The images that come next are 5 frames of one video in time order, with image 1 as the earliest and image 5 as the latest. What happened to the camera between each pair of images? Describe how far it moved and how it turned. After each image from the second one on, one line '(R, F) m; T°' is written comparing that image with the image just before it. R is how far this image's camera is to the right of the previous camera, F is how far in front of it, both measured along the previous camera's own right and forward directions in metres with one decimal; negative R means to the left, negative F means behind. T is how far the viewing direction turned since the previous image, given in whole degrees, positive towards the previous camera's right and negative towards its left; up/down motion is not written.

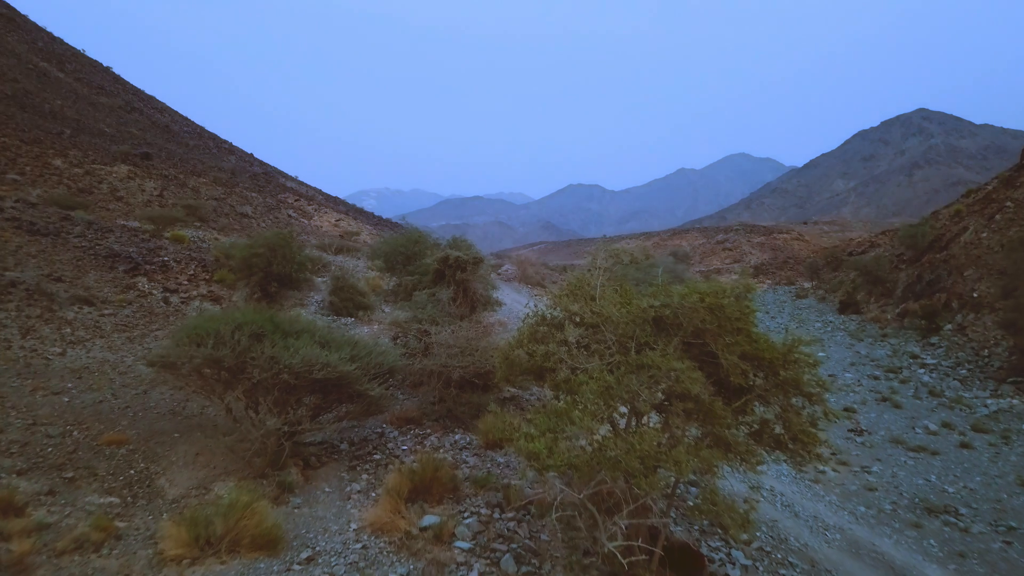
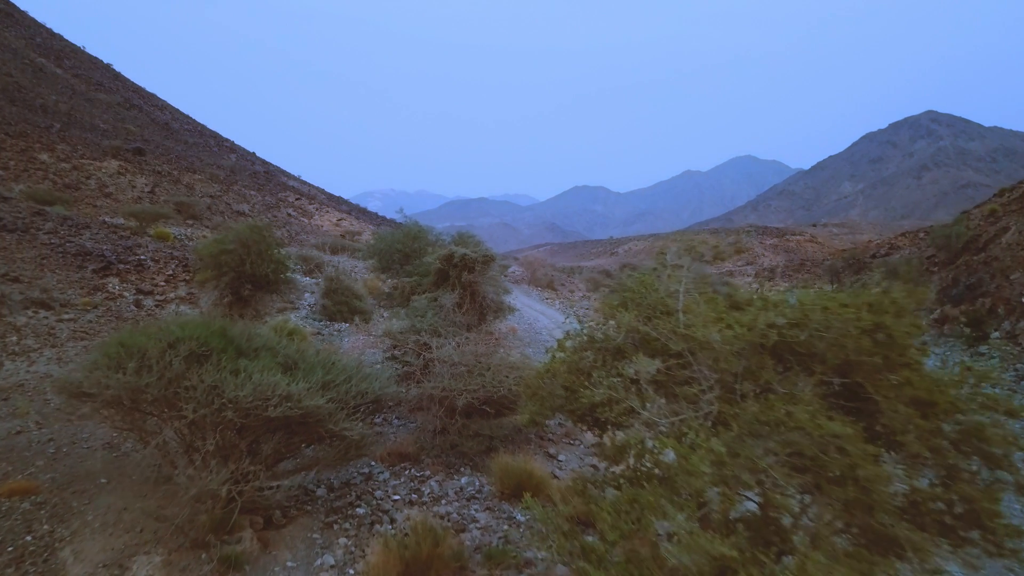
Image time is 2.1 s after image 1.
(-0.2, +1.2) m; -1°
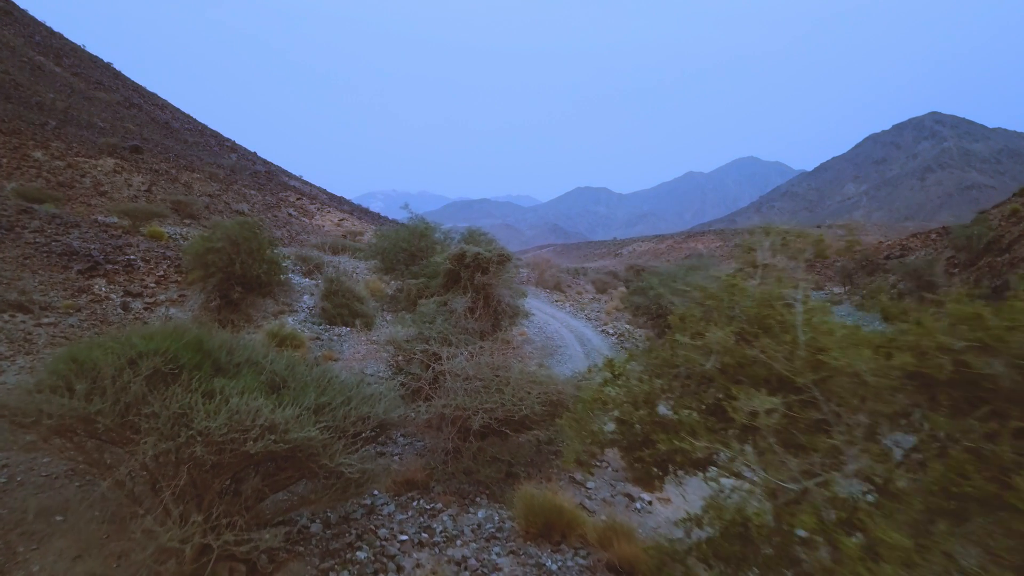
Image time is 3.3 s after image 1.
(-0.2, +0.6) m; 0°
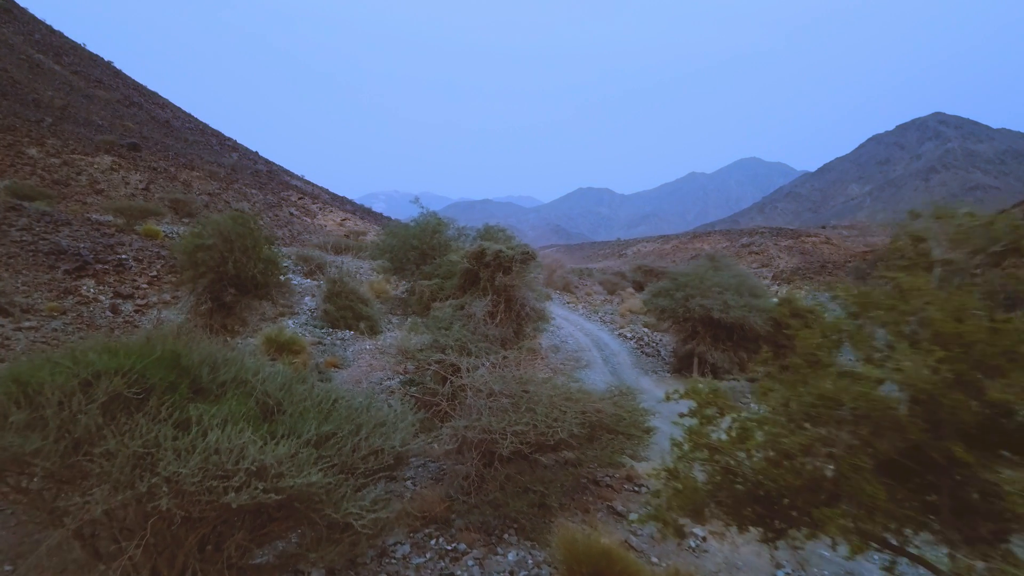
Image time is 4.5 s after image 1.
(-0.2, +0.6) m; 0°
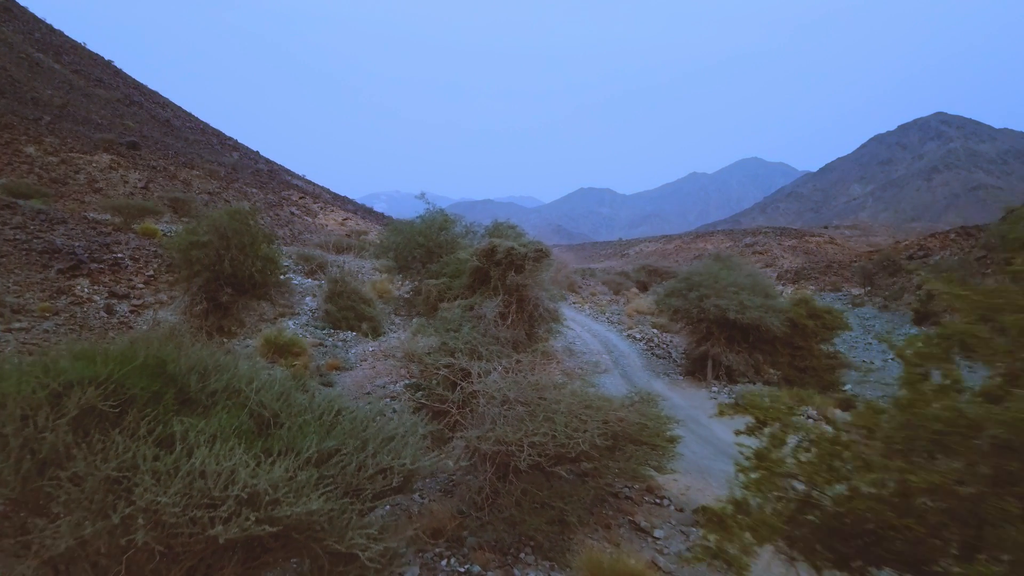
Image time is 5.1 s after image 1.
(-0.1, +0.3) m; 0°
